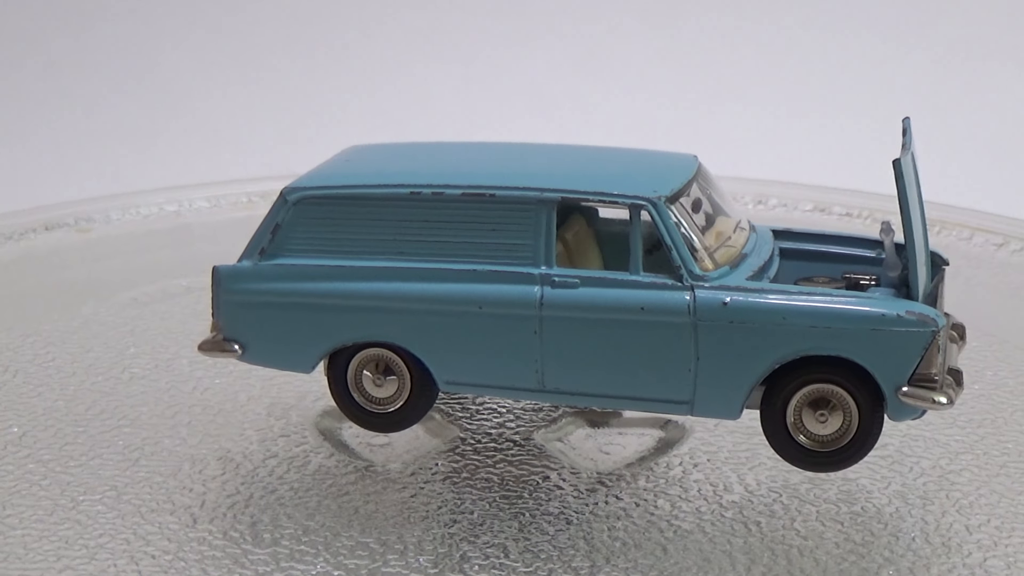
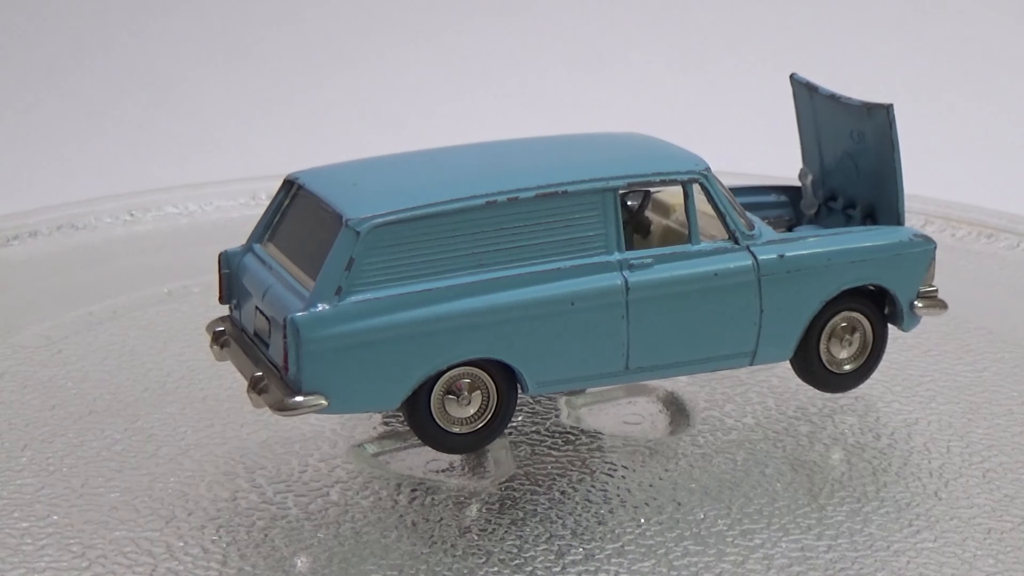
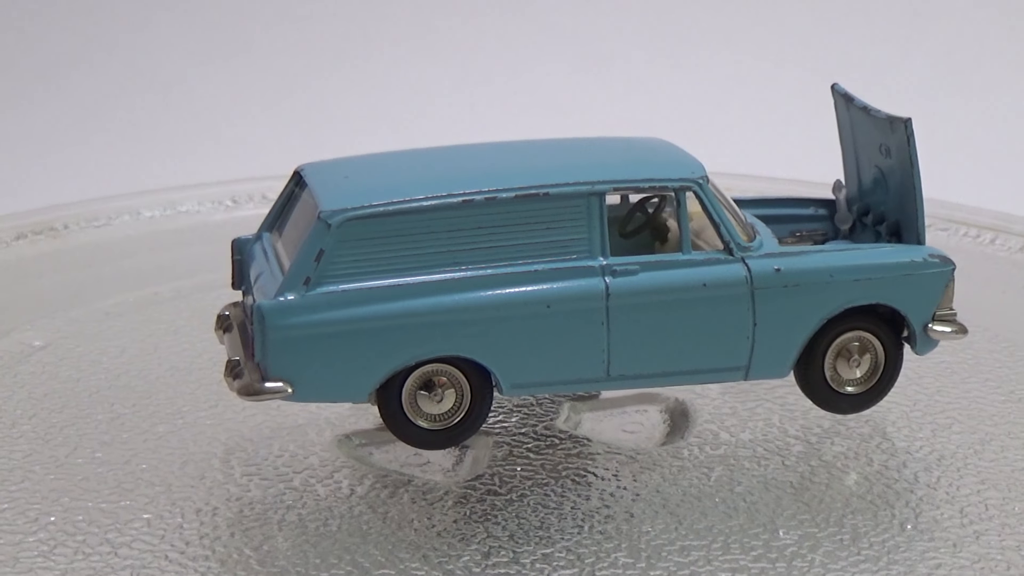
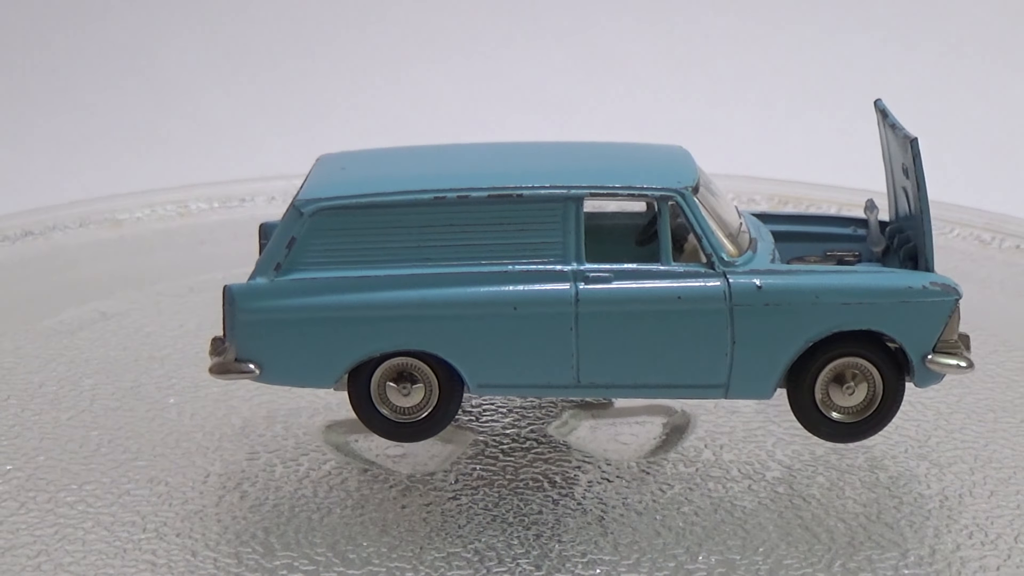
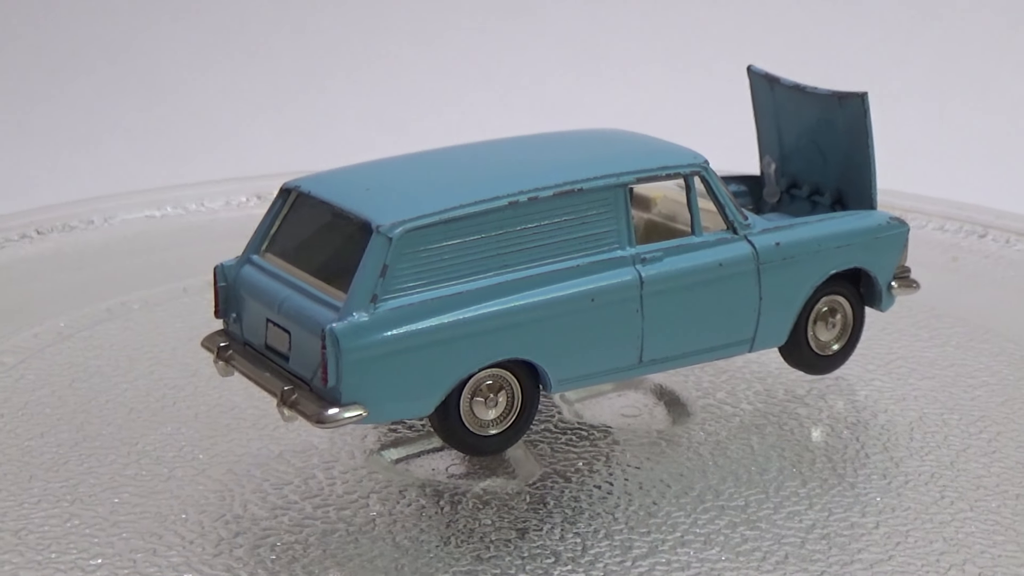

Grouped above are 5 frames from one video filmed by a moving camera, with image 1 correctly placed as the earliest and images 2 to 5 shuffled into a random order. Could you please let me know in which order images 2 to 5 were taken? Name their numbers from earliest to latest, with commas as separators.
4, 3, 2, 5
